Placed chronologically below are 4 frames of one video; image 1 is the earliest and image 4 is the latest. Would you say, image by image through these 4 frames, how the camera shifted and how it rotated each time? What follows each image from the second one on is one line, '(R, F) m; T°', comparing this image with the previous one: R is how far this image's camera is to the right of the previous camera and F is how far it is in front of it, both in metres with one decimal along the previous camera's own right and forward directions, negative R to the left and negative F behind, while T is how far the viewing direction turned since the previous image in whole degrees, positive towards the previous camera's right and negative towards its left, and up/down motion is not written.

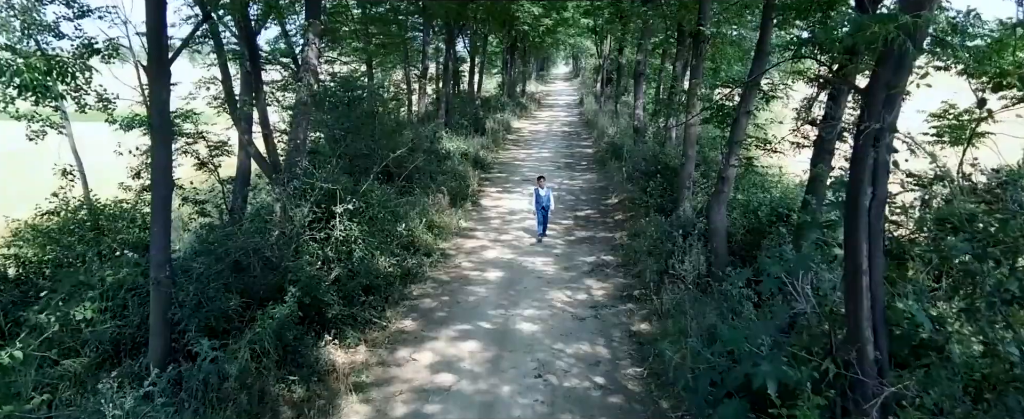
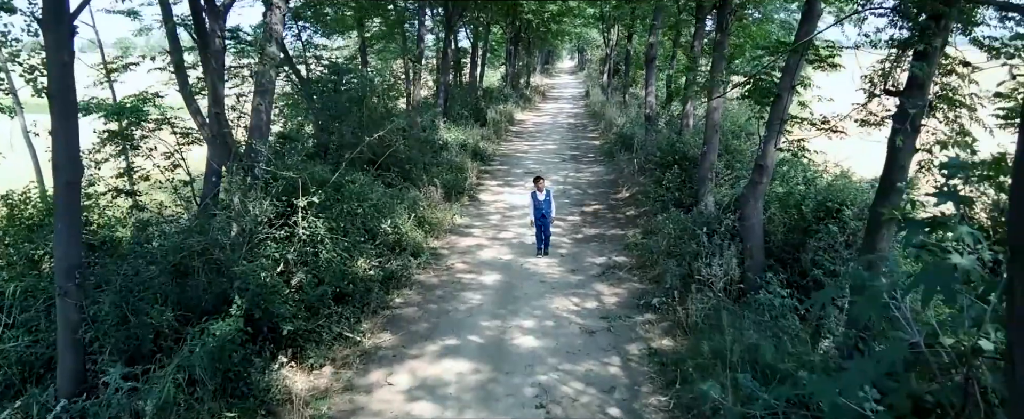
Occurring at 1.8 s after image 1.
(+0.1, +1.2) m; -1°
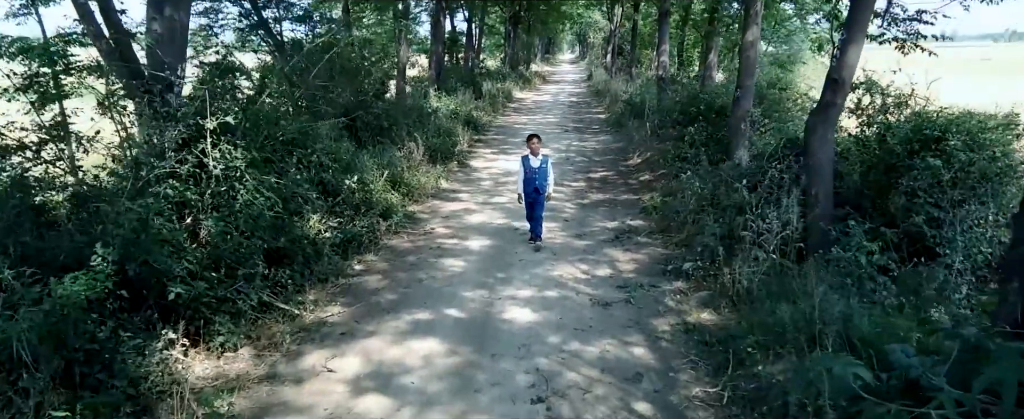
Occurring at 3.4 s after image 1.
(+0.1, +1.6) m; 0°
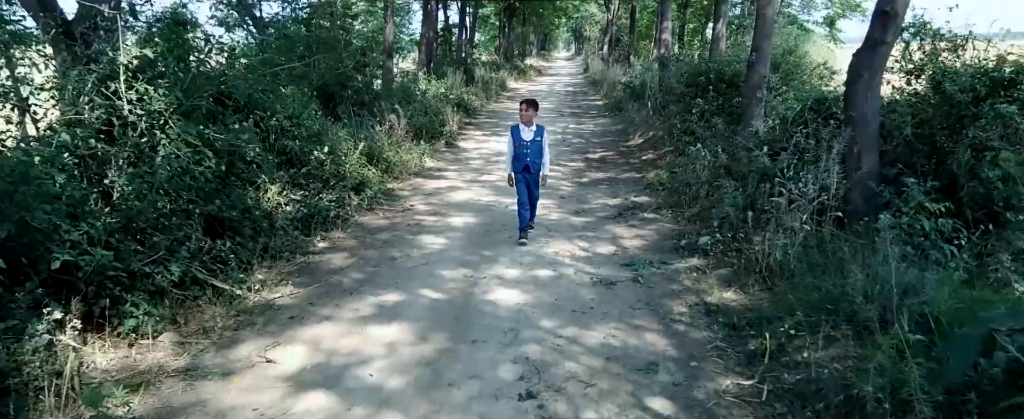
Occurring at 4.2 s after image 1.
(+0.1, +0.8) m; 0°
